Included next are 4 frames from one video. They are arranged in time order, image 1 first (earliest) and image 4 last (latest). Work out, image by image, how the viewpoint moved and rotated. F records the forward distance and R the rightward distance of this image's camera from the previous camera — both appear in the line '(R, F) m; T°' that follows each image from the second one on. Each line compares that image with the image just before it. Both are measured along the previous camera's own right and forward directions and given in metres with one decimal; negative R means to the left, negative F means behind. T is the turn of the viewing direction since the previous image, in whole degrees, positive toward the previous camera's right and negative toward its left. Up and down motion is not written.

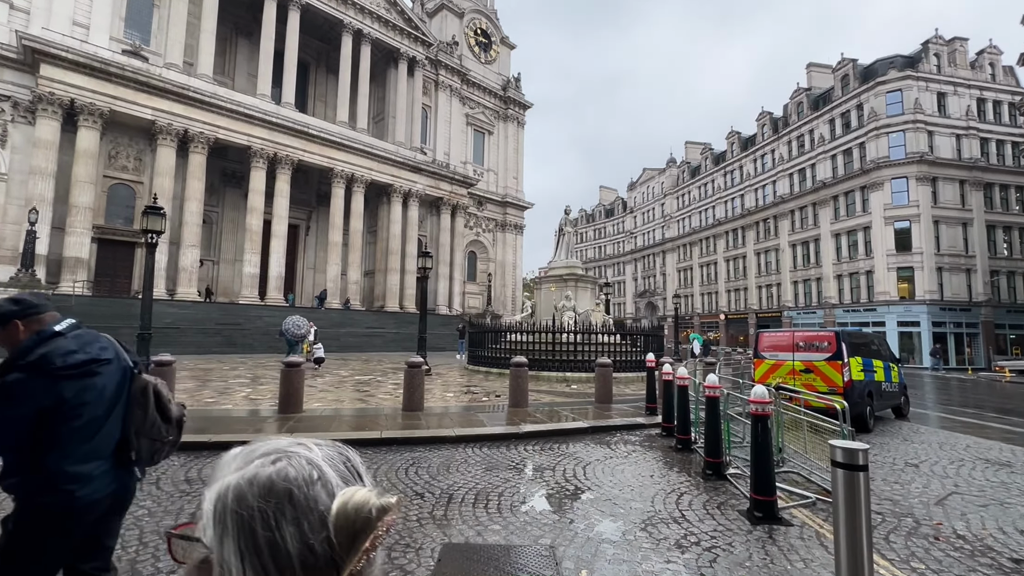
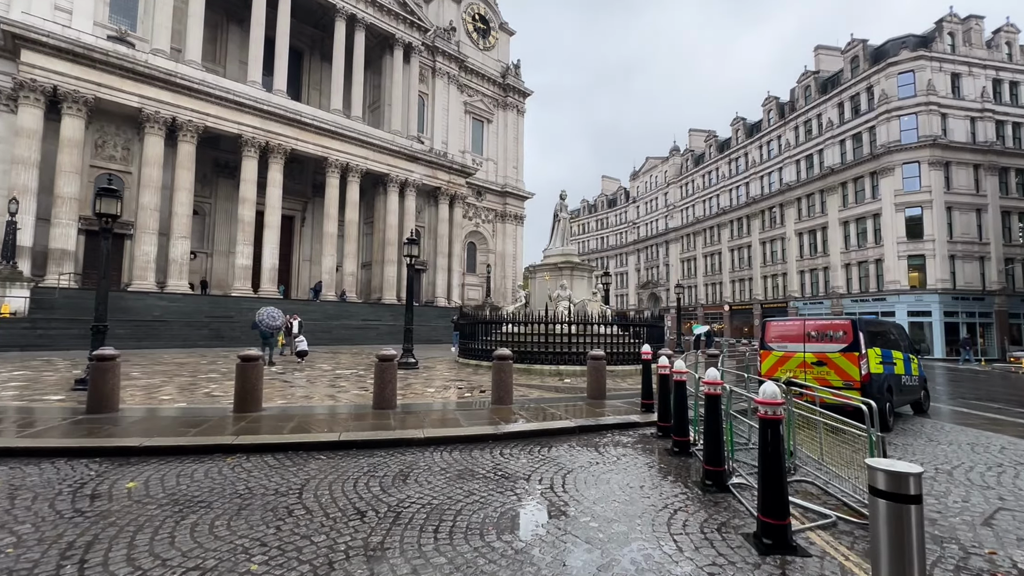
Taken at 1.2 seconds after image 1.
(+0.3, +0.7) m; 0°
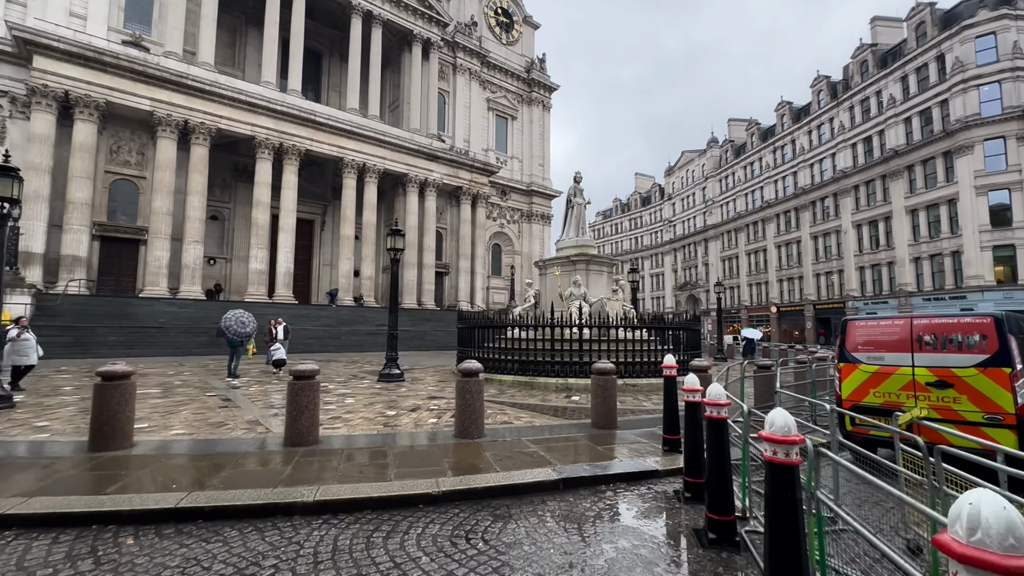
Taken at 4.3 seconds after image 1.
(+0.8, +2.1) m; -4°
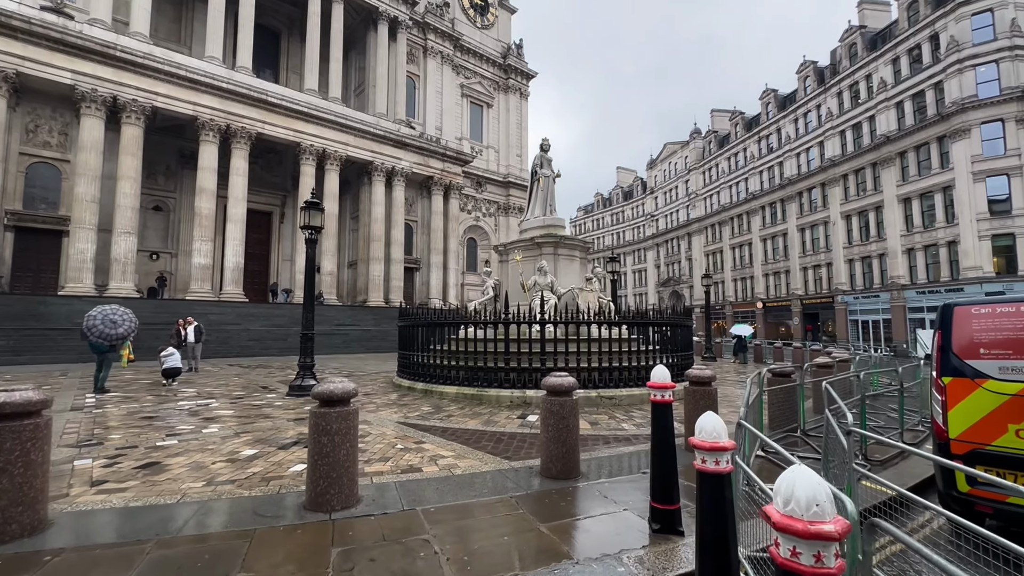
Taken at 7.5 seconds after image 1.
(+0.7, +2.2) m; +2°
